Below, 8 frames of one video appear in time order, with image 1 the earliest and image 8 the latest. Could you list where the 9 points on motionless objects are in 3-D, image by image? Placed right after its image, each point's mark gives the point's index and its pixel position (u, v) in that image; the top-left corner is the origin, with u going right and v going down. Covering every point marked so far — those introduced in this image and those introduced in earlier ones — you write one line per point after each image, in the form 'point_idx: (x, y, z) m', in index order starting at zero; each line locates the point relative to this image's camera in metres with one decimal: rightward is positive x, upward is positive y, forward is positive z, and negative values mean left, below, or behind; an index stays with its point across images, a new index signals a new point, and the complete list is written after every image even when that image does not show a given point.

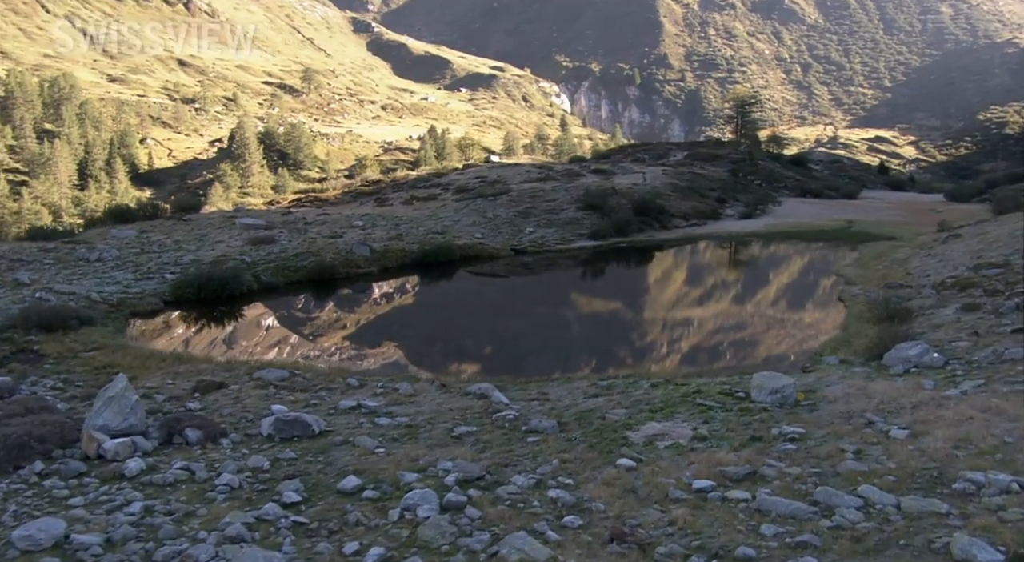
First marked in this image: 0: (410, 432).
0: (-2.0, -3.0, +18.2) m
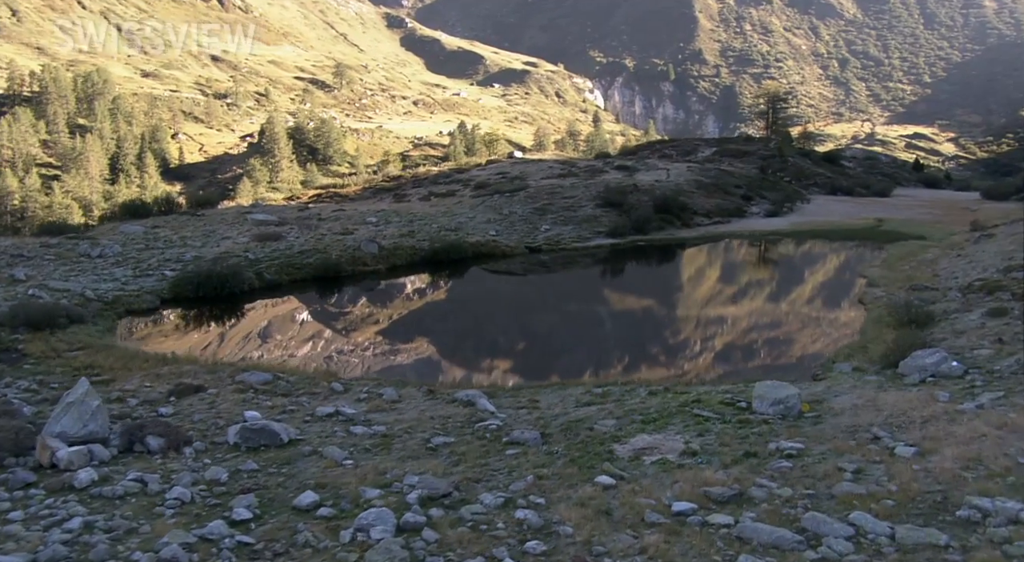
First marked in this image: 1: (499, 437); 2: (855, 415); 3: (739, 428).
0: (-2.4, -3.1, +17.3) m
1: (-0.3, -3.0, +17.8) m
2: (+7.4, -2.9, +19.7) m
3: (+4.7, -3.1, +18.9) m
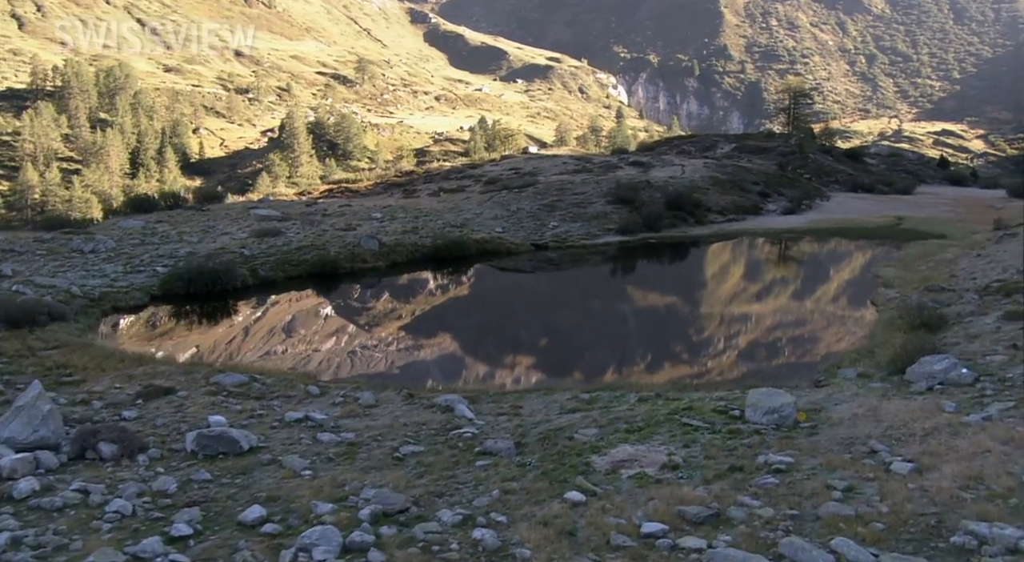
0: (-2.9, -3.1, +16.5) m
1: (-0.7, -3.1, +16.9) m
2: (+6.9, -3.0, +18.6) m
3: (+4.2, -3.1, +17.8) m
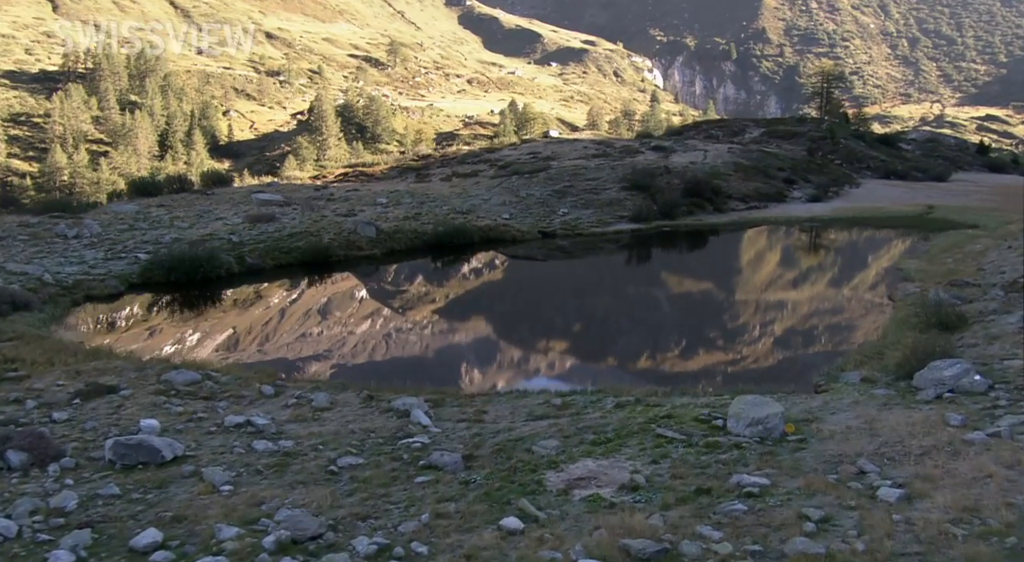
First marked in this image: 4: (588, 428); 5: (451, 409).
0: (-3.8, -3.0, +15.1) m
1: (-1.6, -3.0, +15.5) m
2: (+6.1, -3.0, +16.9) m
3: (+3.4, -3.1, +16.2) m
4: (+1.6, -2.8, +17.7) m
5: (-1.3, -2.7, +18.9) m
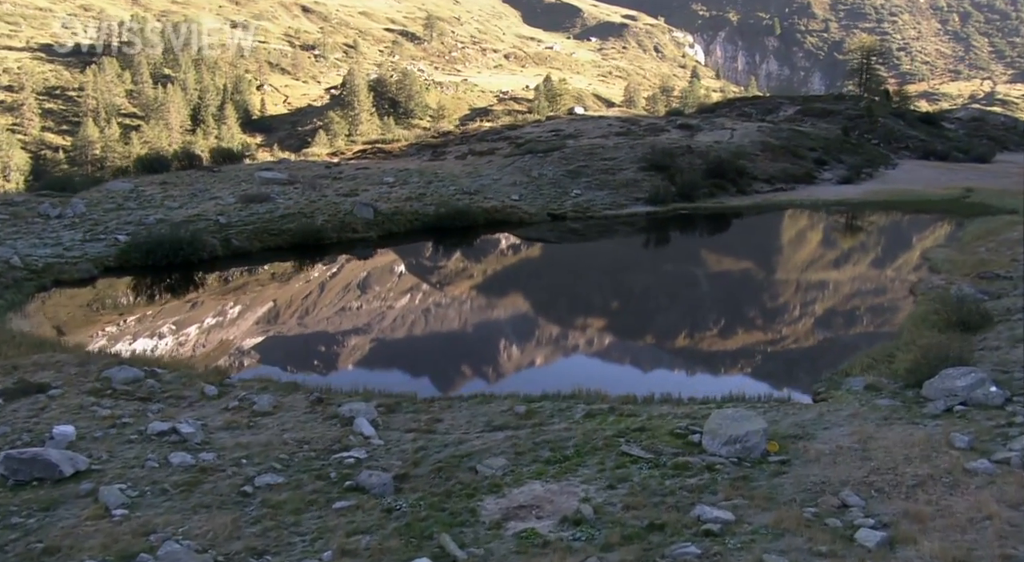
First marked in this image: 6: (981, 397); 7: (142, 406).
0: (-4.7, -3.0, +13.6) m
1: (-2.6, -3.0, +13.9) m
2: (+5.2, -3.0, +15.0) m
3: (+2.5, -3.1, +14.5) m
4: (+0.7, -2.8, +16.1) m
5: (-2.1, -2.6, +17.3) m
6: (+9.4, -2.3, +18.4) m
7: (-6.9, -2.3, +17.2) m
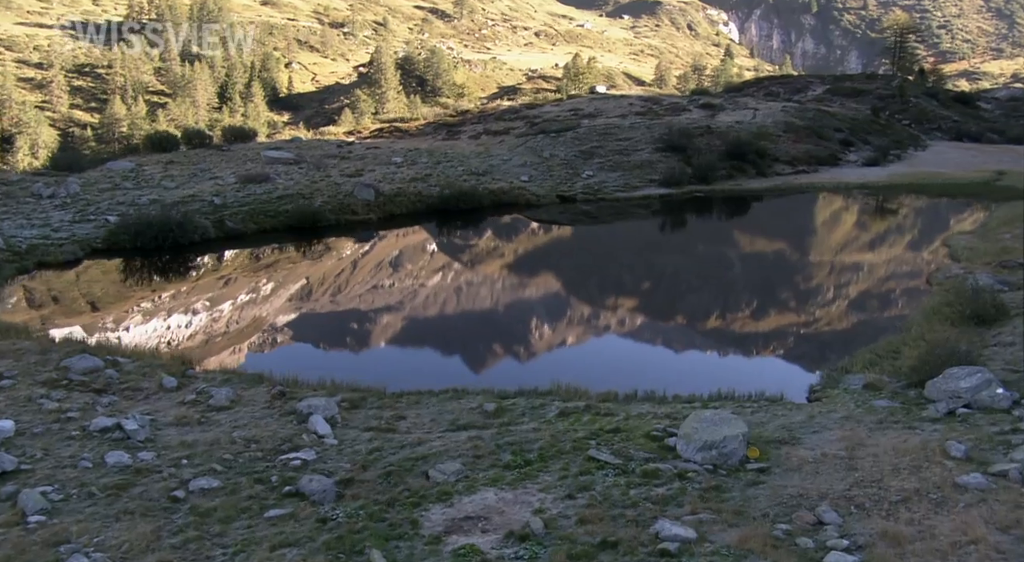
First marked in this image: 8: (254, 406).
0: (-5.5, -2.9, +12.9) m
1: (-3.2, -2.9, +13.1) m
2: (+4.6, -3.0, +13.9) m
3: (+1.8, -3.0, +13.5) m
4: (+0.1, -2.7, +15.1) m
5: (-2.7, -2.4, +16.5) m
6: (+8.9, -2.2, +17.2) m
7: (-7.5, -2.1, +16.5) m
8: (-4.7, -2.3, +16.6) m
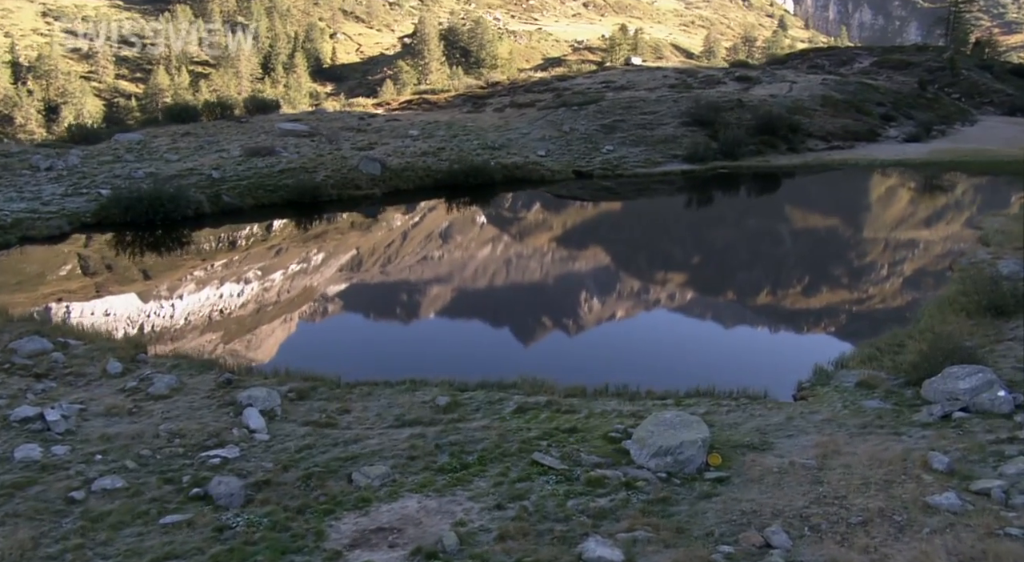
0: (-6.5, -2.7, +12.1) m
1: (-4.2, -2.7, +12.2) m
2: (+3.6, -2.9, +12.7) m
3: (+0.8, -2.9, +12.4) m
4: (-0.8, -2.5, +14.1) m
5: (-3.5, -2.1, +15.6) m
6: (+8.1, -2.1, +15.7) m
7: (-8.3, -1.8, +15.8) m
8: (-5.5, -2.0, +15.8) m
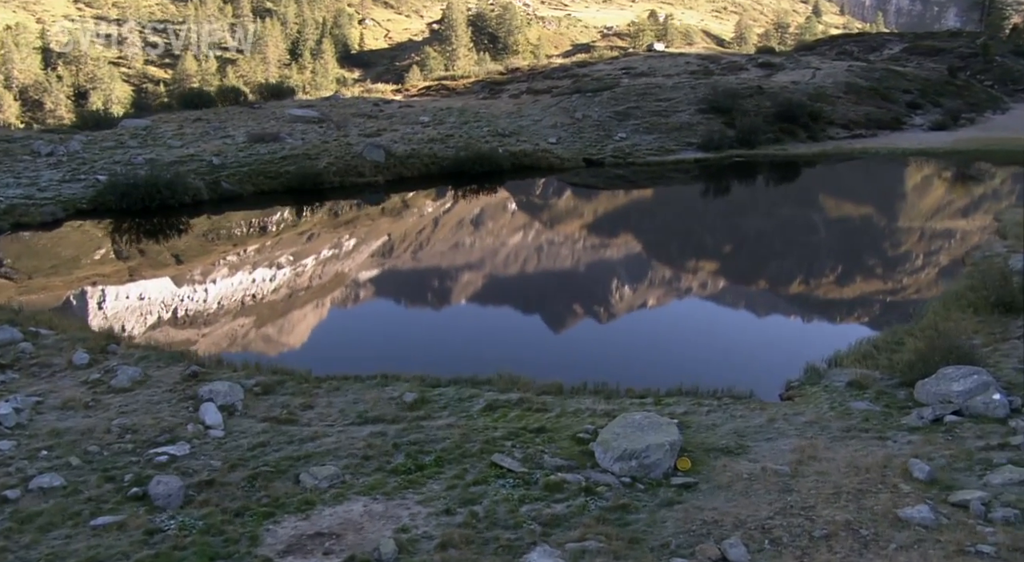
0: (-7.1, -2.5, +11.8) m
1: (-4.9, -2.6, +11.8) m
2: (+3.0, -2.8, +12.0) m
3: (+0.2, -2.9, +11.8) m
4: (-1.4, -2.4, +13.6) m
5: (-4.0, -2.0, +15.1) m
6: (+7.6, -2.1, +14.9) m
7: (-8.8, -1.6, +15.5) m
8: (-6.0, -1.8, +15.4) m
